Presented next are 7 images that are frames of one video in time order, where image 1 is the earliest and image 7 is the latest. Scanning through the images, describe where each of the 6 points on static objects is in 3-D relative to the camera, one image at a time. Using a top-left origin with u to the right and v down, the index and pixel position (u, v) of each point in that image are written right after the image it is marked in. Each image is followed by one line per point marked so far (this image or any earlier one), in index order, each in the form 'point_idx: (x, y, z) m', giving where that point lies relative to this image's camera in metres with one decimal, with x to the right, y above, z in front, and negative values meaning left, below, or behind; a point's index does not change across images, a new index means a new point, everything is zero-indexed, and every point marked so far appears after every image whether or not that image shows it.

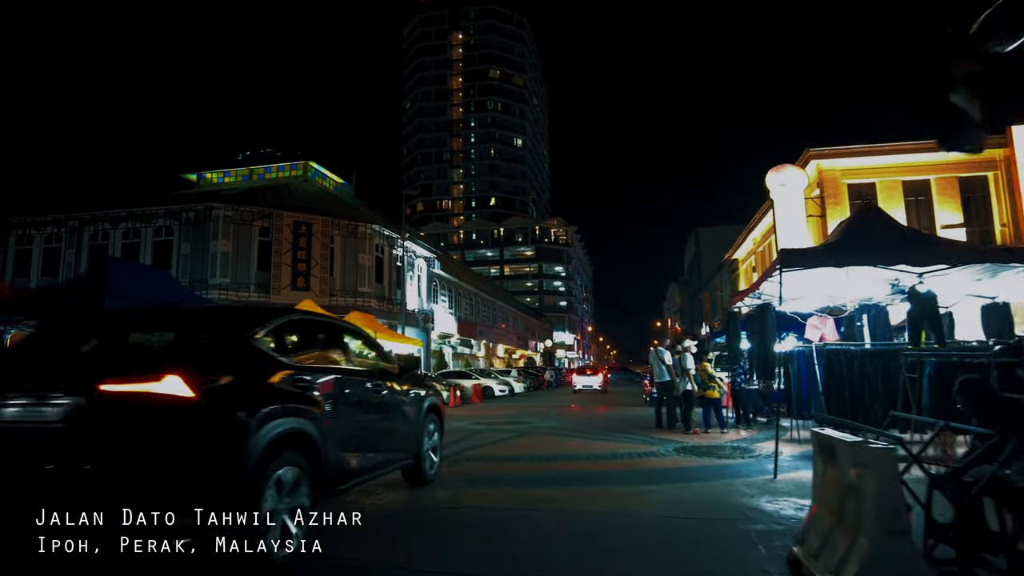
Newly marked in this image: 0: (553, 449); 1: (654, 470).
0: (+0.6, -2.5, +9.9) m
1: (+1.7, -2.2, +7.6) m
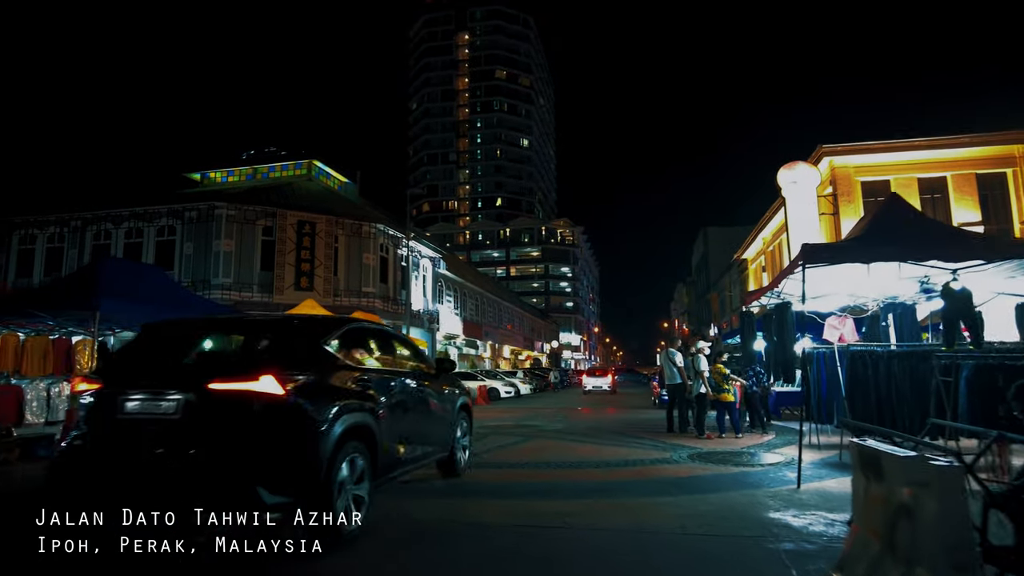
0: (+0.7, -2.5, +9.4) m
1: (+1.8, -2.2, +7.1) m
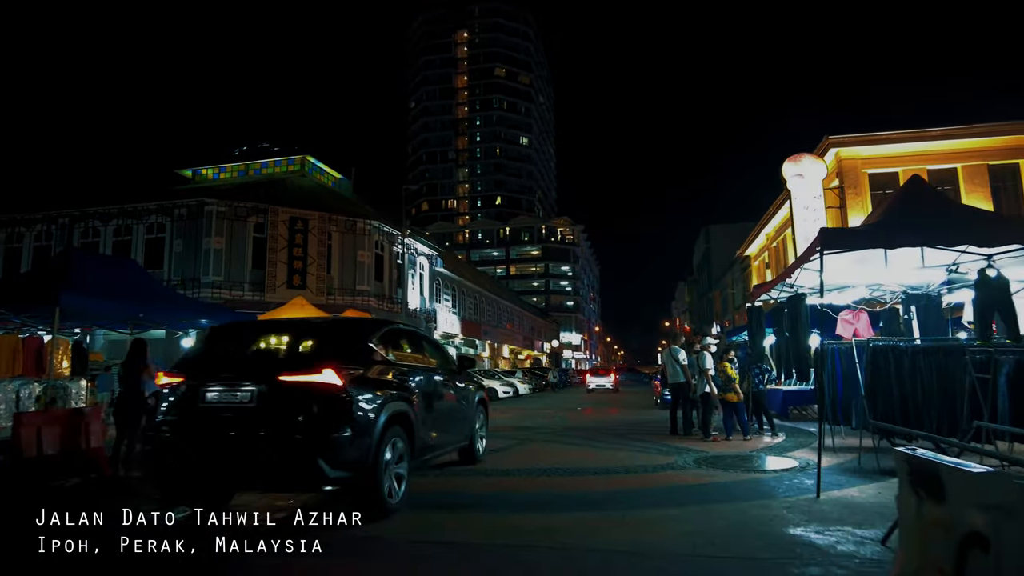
0: (+0.6, -2.4, +8.8) m
1: (+1.6, -2.0, +6.5) m
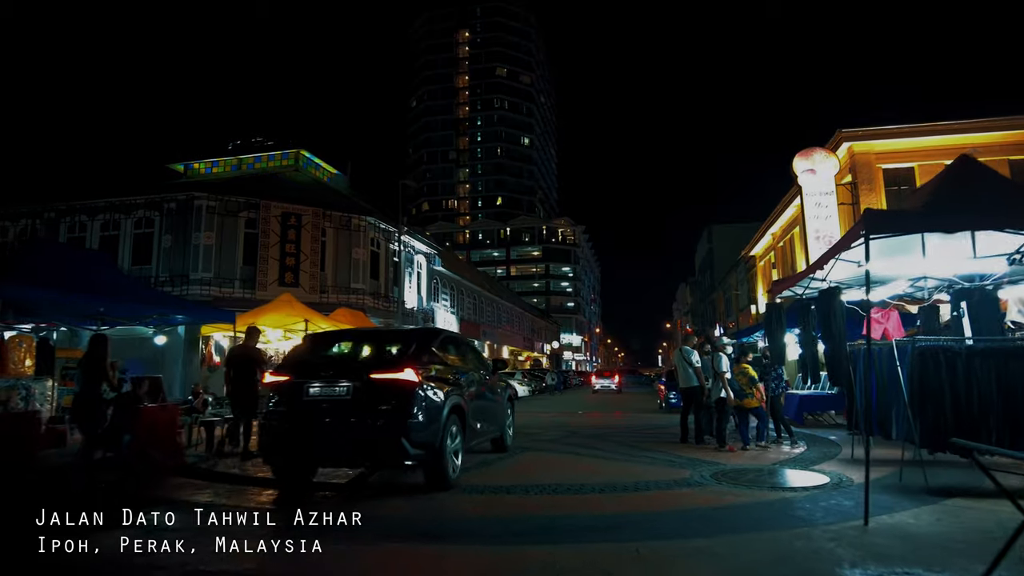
0: (+0.5, -2.3, +7.9) m
1: (+1.6, -2.0, +5.6) m
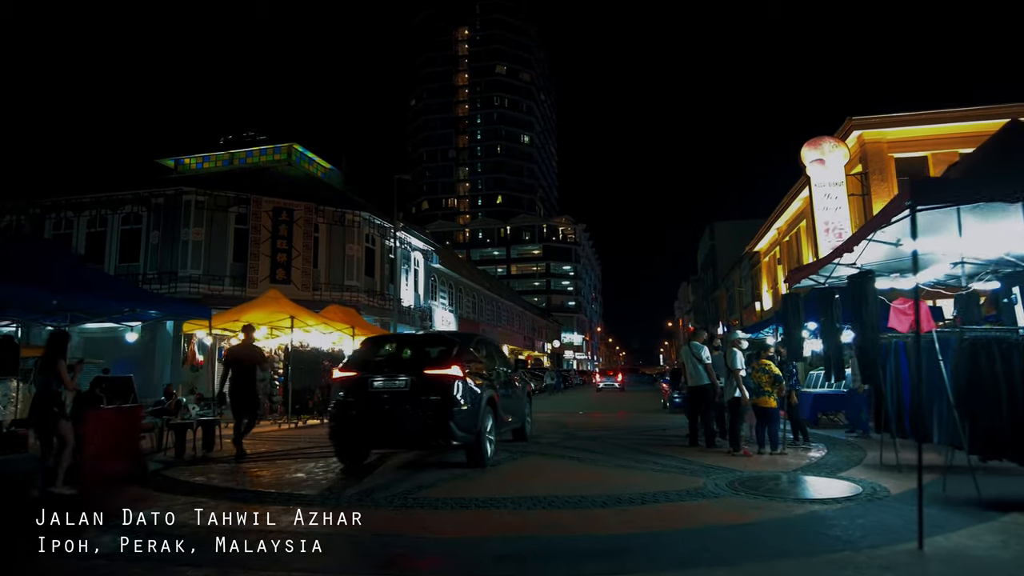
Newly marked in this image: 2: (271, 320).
0: (+0.5, -2.1, +7.1) m
1: (+1.5, -1.8, +4.8) m
2: (-6.0, -0.8, +15.6) m
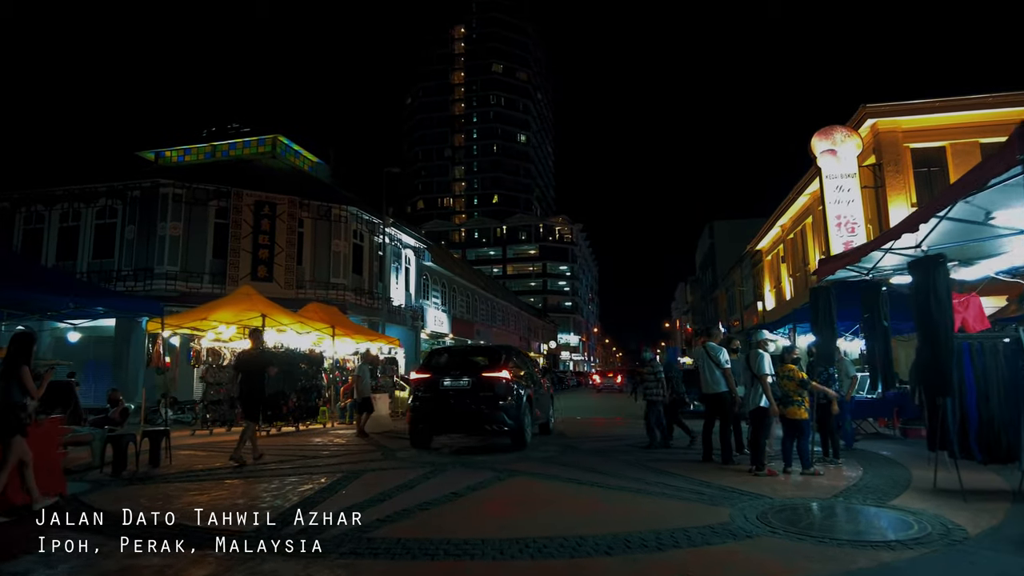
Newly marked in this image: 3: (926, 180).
0: (+0.3, -2.0, +5.9) m
1: (+1.4, -1.7, +3.6) m
2: (-6.2, -0.7, +14.4) m
3: (+12.6, +3.3, +19.2) m
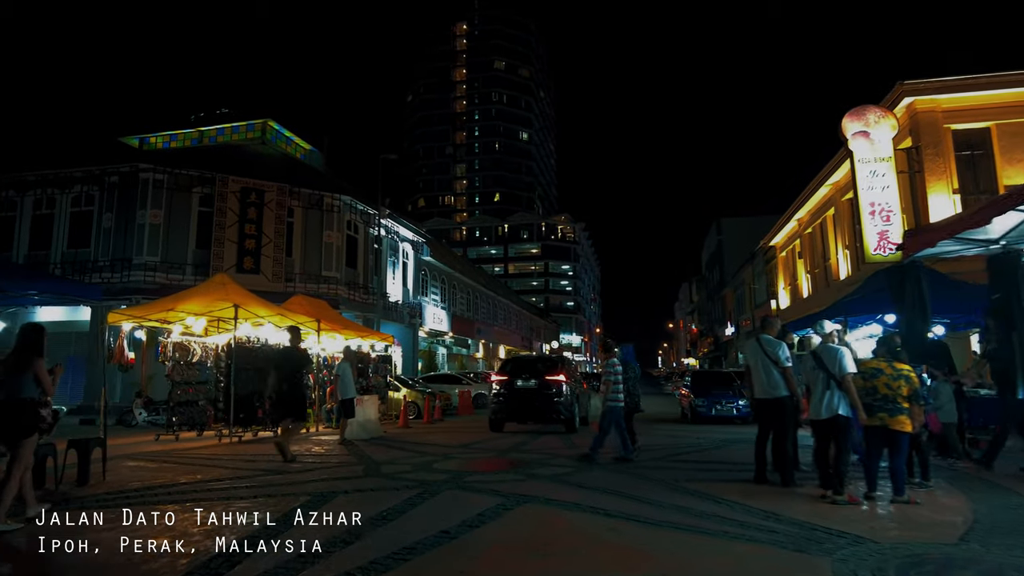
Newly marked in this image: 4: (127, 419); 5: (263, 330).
0: (+0.4, -1.8, +4.3) m
1: (+1.4, -1.5, +2.0) m
2: (-6.1, -0.4, +12.8) m
3: (+12.8, +3.5, +17.6) m
4: (-10.3, -3.5, +16.9) m
5: (-5.7, -1.0, +14.6) m
